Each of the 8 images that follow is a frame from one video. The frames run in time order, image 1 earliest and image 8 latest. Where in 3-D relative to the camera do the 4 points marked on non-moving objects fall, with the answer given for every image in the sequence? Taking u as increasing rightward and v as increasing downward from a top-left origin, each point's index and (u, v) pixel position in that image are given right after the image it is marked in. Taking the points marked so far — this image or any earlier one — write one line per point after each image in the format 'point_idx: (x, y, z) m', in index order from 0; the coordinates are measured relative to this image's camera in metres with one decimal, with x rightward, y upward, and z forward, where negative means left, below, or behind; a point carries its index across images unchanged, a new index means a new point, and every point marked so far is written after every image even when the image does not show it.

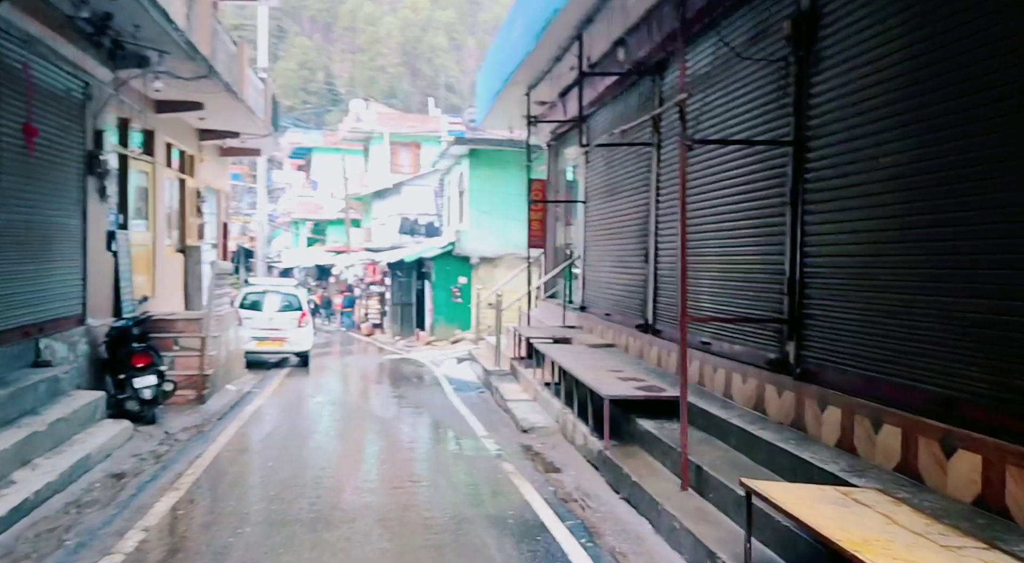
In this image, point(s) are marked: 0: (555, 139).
0: (+0.8, +2.6, +18.4) m
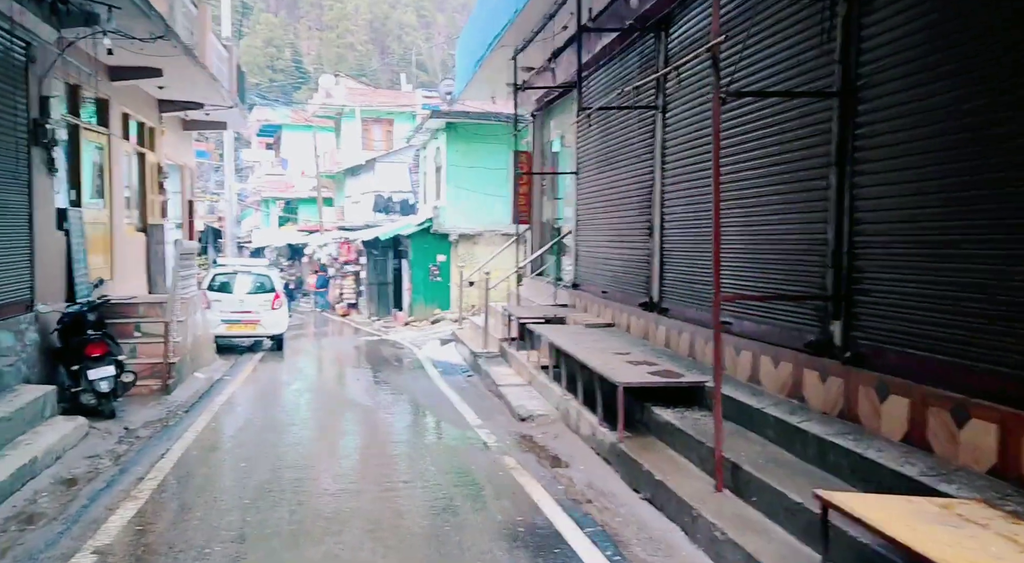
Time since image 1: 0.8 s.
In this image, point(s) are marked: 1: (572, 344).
0: (+0.5, +3.0, +17.4) m
1: (+0.6, -0.6, +10.2) m
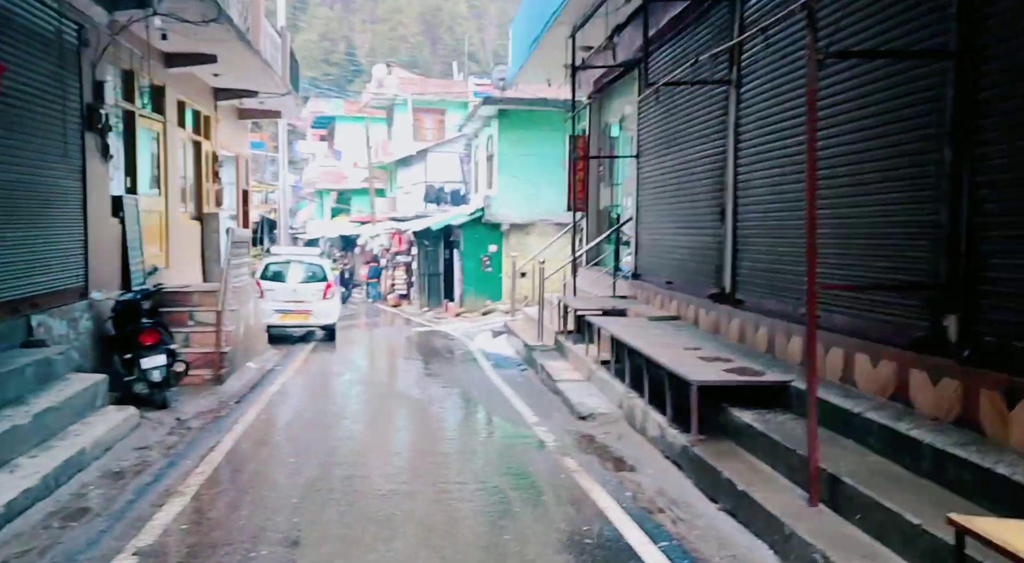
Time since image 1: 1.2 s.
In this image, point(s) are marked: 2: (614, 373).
0: (+1.4, +3.1, +16.9) m
1: (+1.2, -0.5, +9.7) m
2: (+1.1, -1.0, +10.7) m
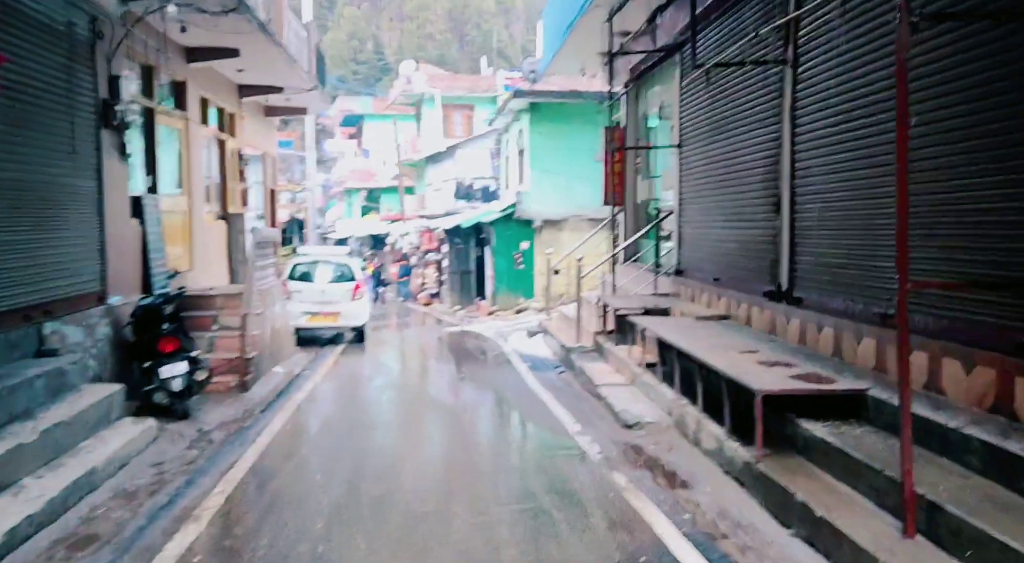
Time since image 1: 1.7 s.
0: (+2.0, +3.2, +16.2) m
1: (+1.6, -0.5, +9.0) m
2: (+1.5, -0.9, +10.1) m
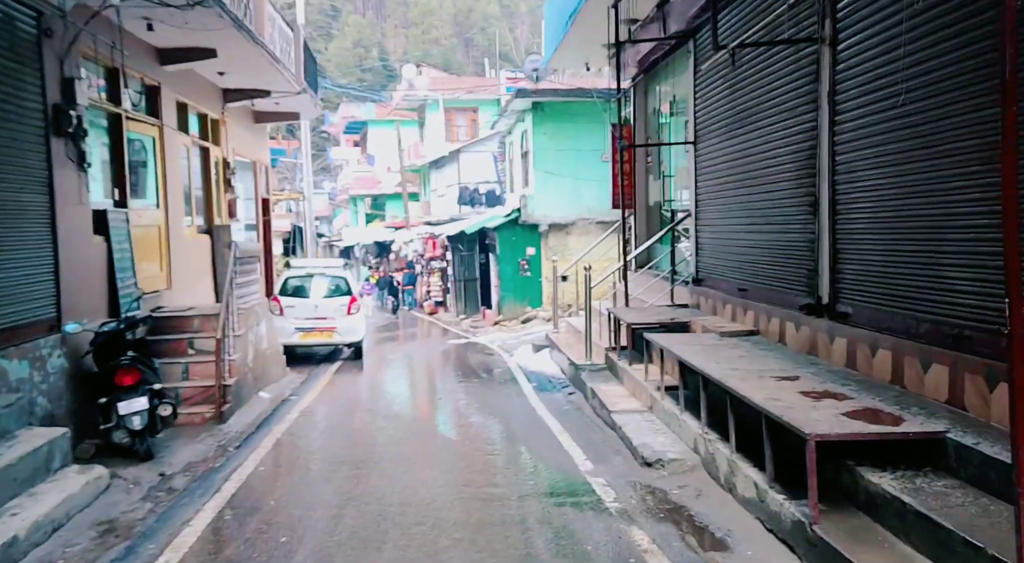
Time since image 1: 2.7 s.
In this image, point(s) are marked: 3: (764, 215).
0: (+1.9, +3.1, +15.0) m
1: (+1.6, -0.6, +7.8) m
2: (+1.5, -1.1, +8.9) m
3: (+2.3, +0.6, +9.3) m
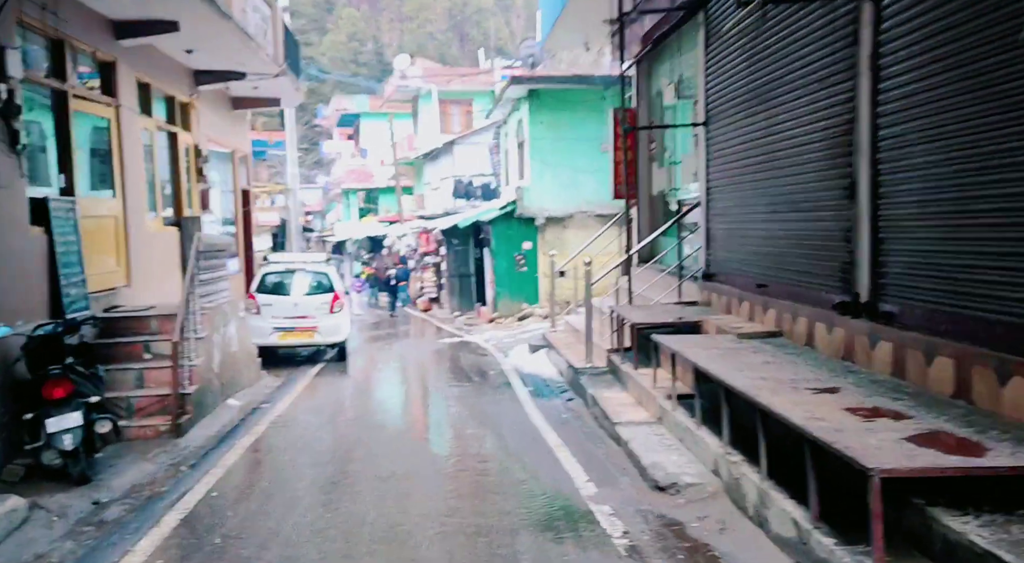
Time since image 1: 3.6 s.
0: (+1.8, +3.1, +13.8) m
1: (+1.5, -0.6, +6.7) m
2: (+1.4, -1.0, +7.7) m
3: (+2.2, +0.7, +8.1) m
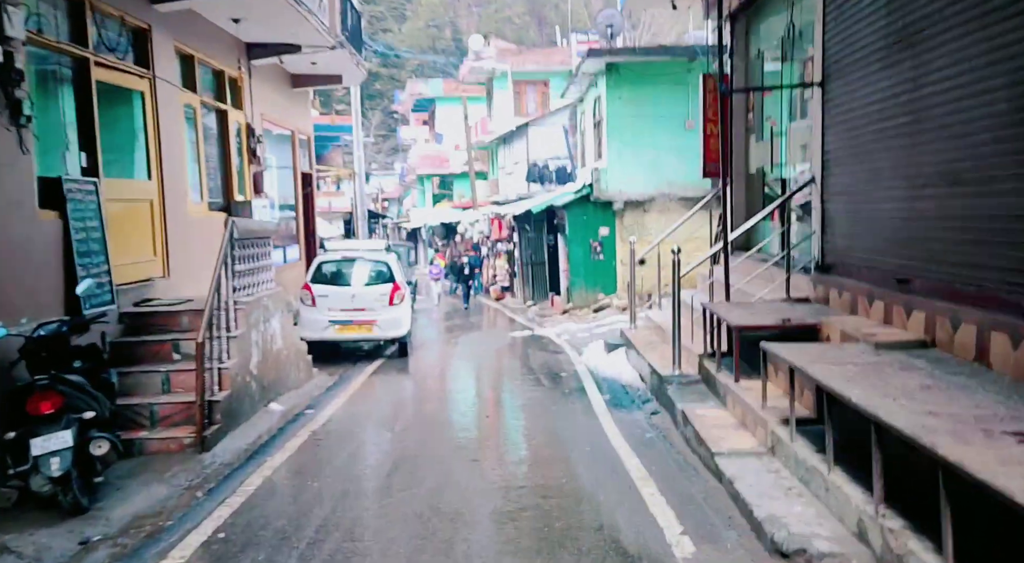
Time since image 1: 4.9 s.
0: (+2.8, +3.2, +12.1) m
1: (+1.9, -0.6, +5.0) m
2: (+1.8, -1.0, +6.1) m
3: (+2.7, +0.7, +6.4) m
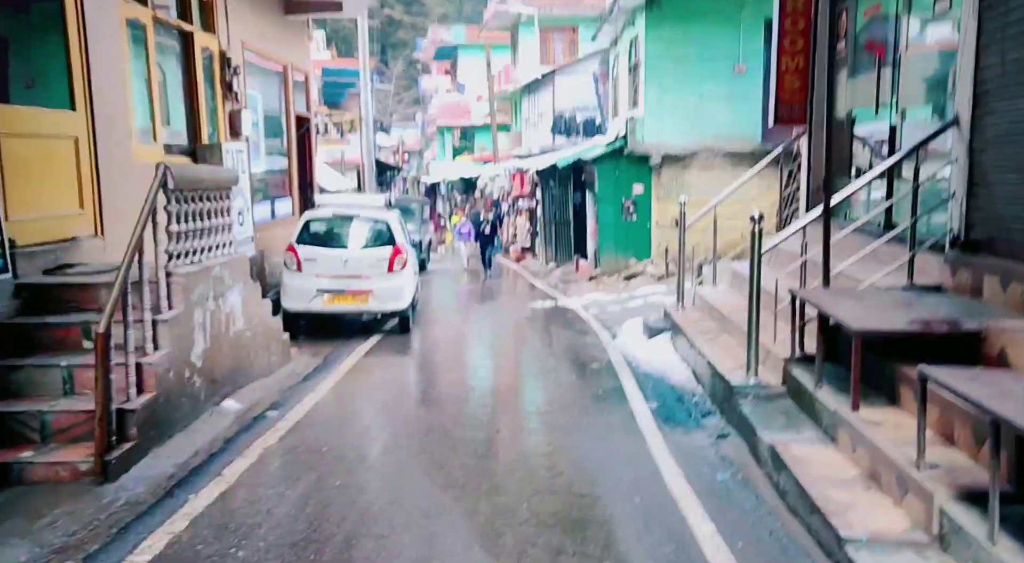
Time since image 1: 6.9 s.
0: (+3.0, +3.5, +9.4) m
1: (+1.9, -0.6, +2.6) m
2: (+1.9, -1.0, +3.7) m
3: (+2.8, +0.7, +3.9) m
